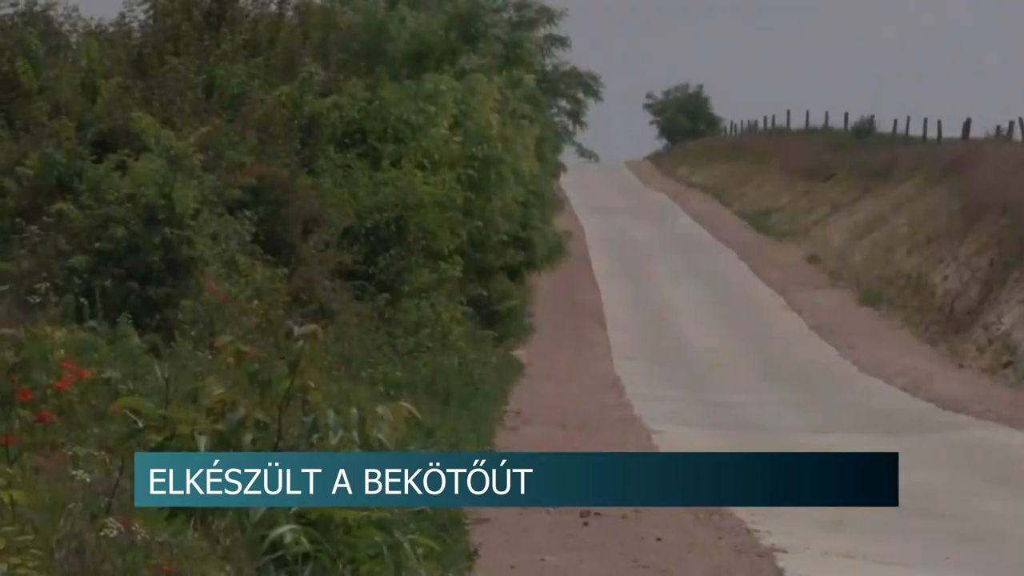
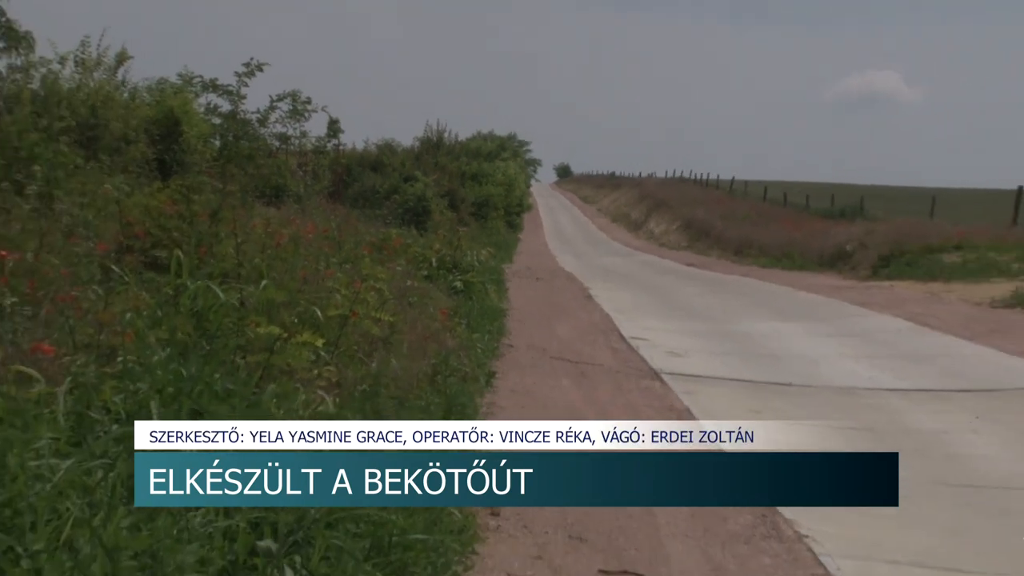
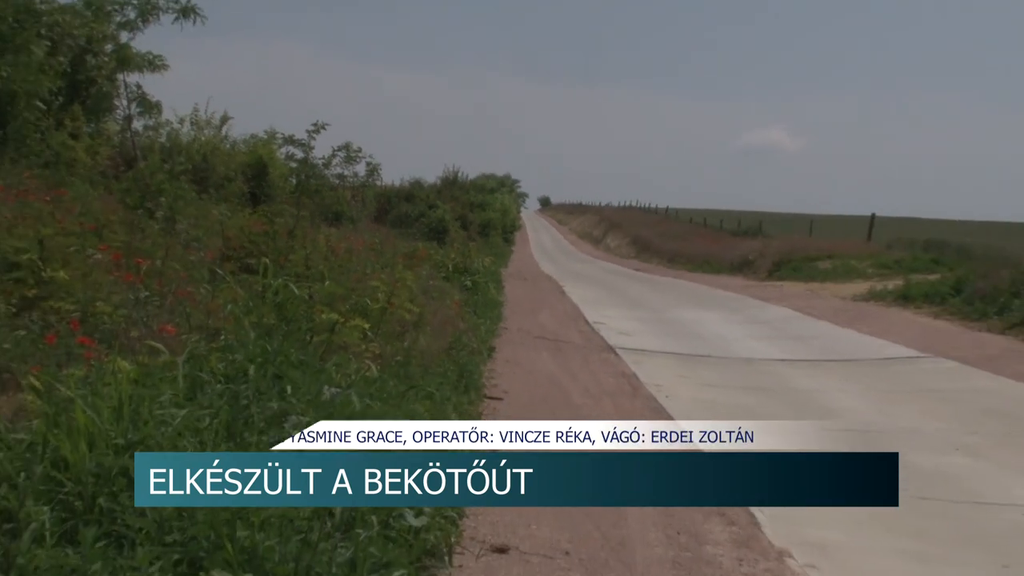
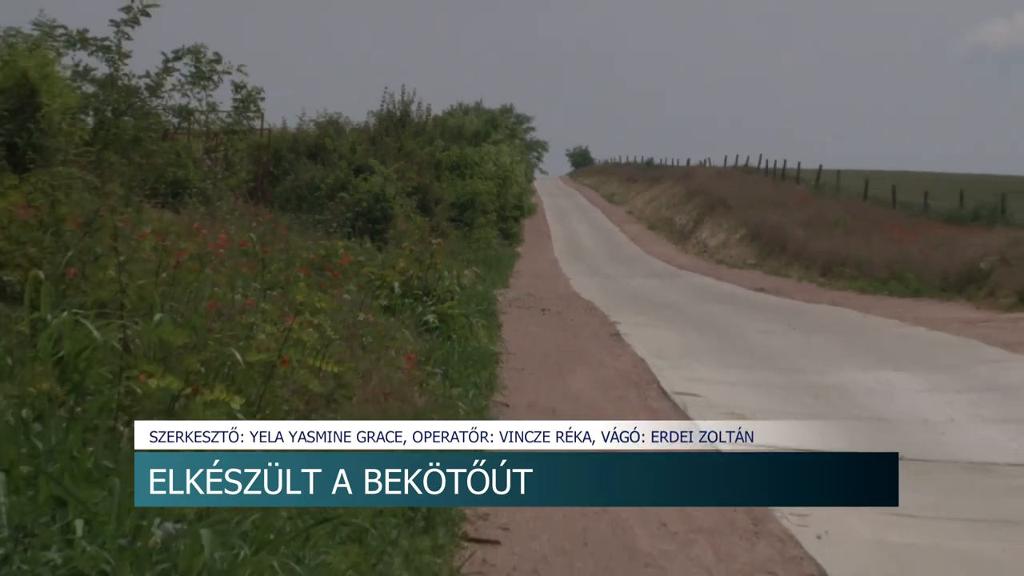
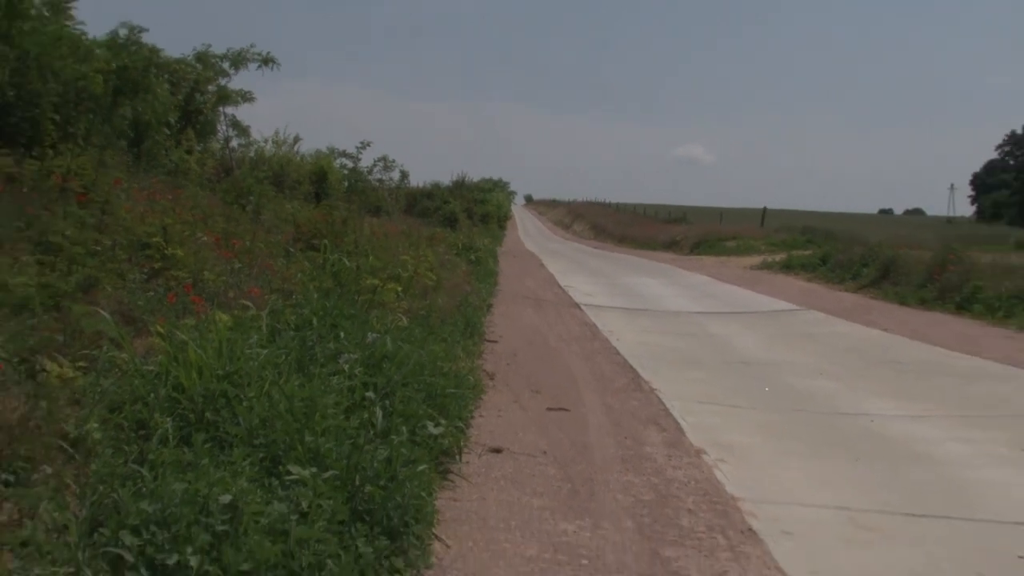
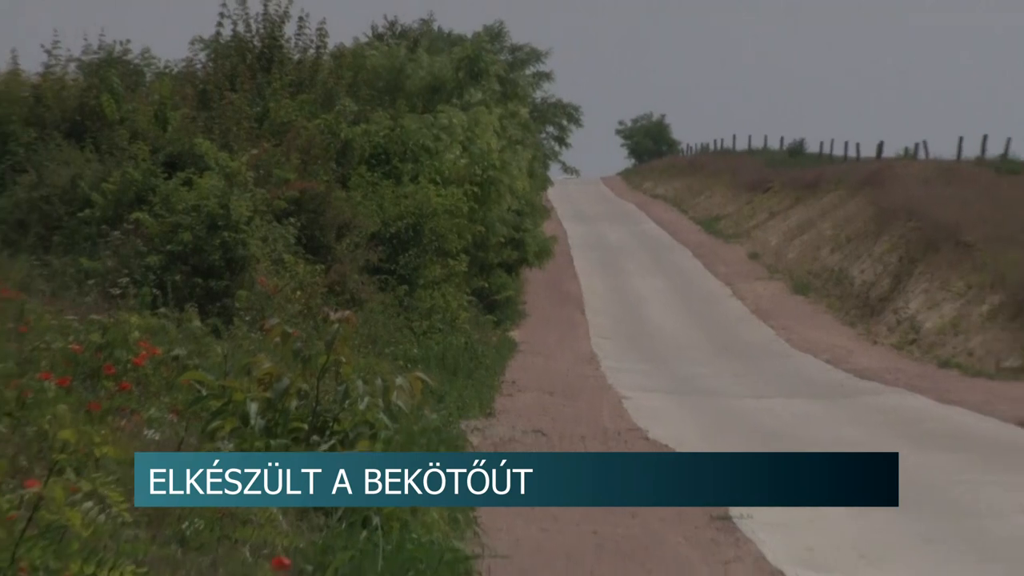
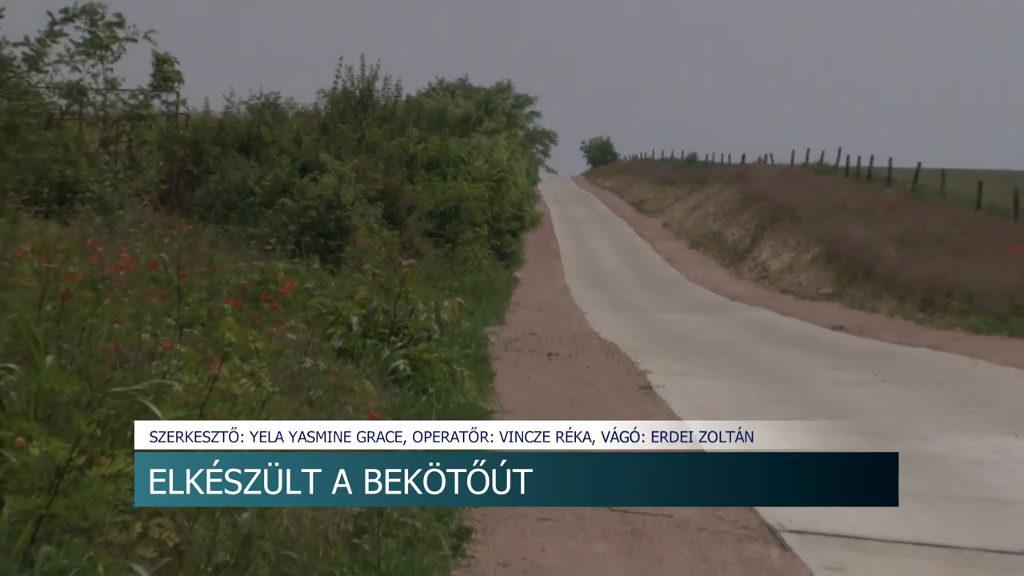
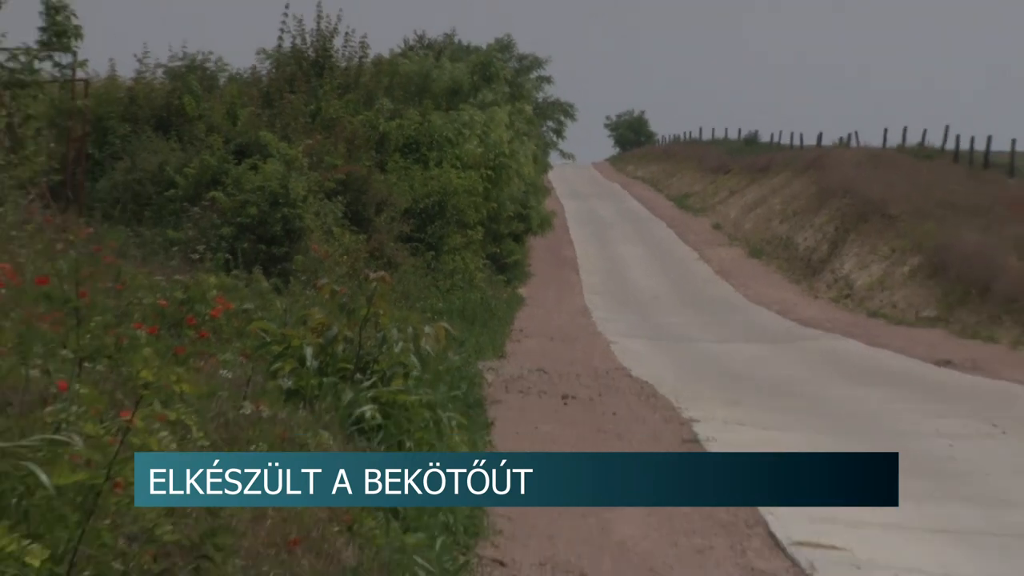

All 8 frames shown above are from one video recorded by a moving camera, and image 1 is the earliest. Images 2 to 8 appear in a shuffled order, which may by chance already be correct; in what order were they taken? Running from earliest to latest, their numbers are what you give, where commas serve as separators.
6, 8, 7, 4, 2, 3, 5
